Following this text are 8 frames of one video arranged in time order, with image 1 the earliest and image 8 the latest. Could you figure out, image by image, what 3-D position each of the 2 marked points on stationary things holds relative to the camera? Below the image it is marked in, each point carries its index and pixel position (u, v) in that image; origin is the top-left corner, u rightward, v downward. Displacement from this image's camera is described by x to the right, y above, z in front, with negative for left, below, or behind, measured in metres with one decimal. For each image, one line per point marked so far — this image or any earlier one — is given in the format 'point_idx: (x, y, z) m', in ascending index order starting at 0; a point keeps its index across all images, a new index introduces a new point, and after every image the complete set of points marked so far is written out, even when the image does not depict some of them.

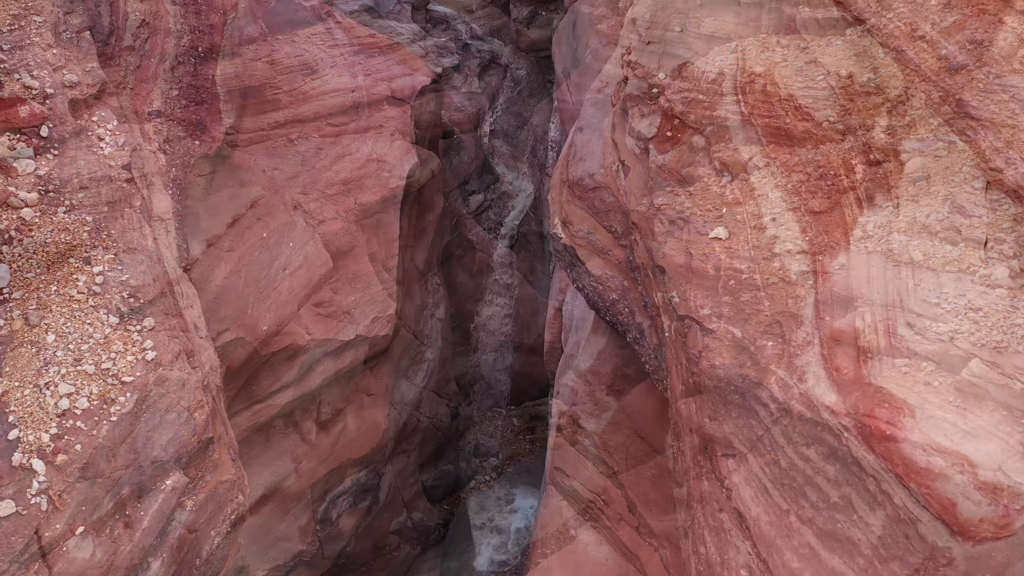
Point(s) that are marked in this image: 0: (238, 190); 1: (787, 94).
0: (-1.1, +0.4, +3.8) m
1: (+0.8, +0.6, +2.7) m
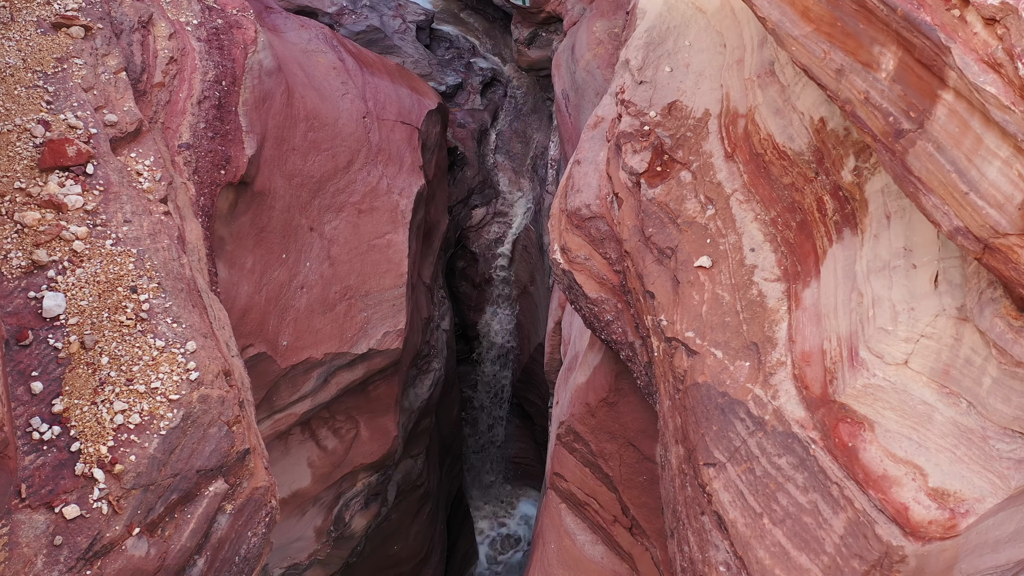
0: (-1.1, +0.3, +4.1) m
1: (+0.8, +0.5, +3.0) m
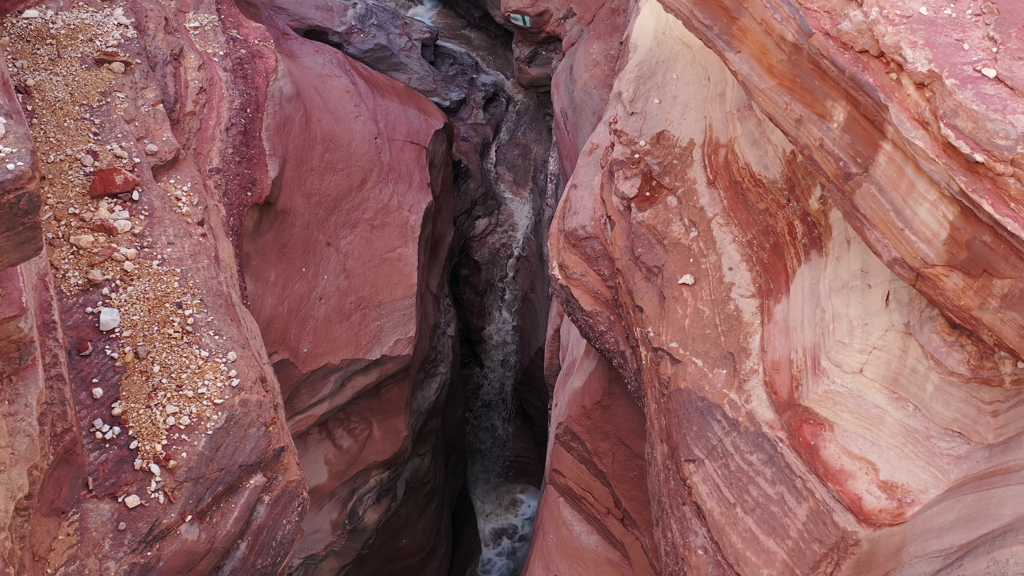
0: (-1.1, +0.3, +4.5) m
1: (+0.8, +0.4, +3.3) m
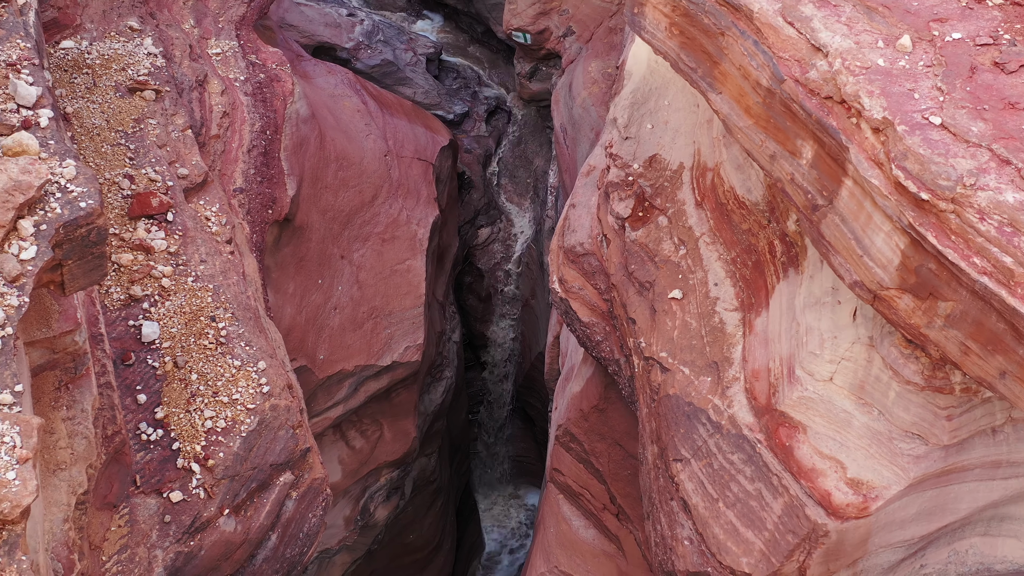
0: (-1.1, +0.2, +4.8) m
1: (+0.8, +0.4, +3.6) m
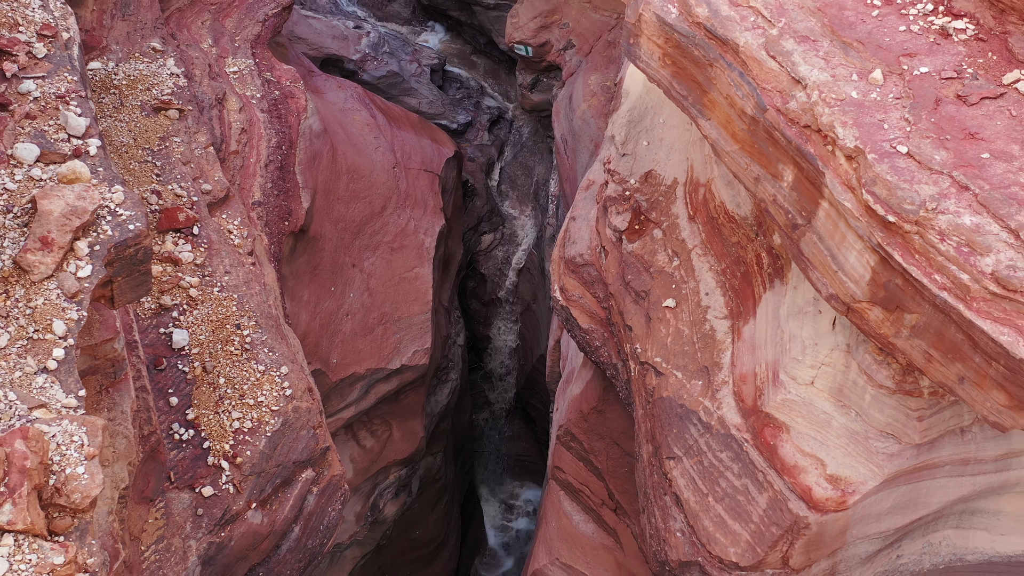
0: (-1.1, +0.2, +5.0) m
1: (+0.8, +0.3, +3.9) m
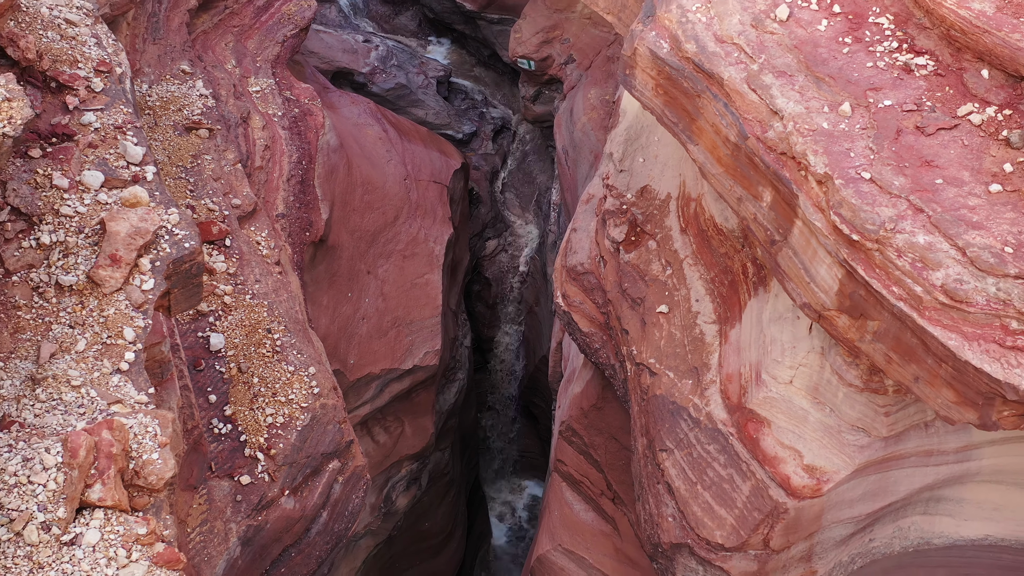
0: (-1.0, +0.1, +5.4) m
1: (+0.9, +0.3, +4.2) m
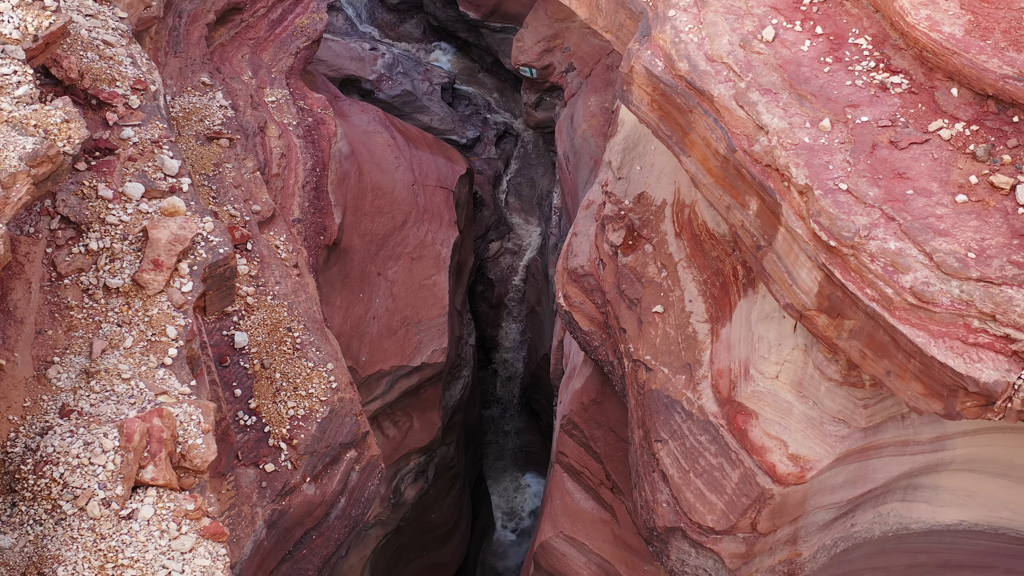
0: (-1.0, +0.1, +5.7) m
1: (+0.9, +0.3, +4.5) m
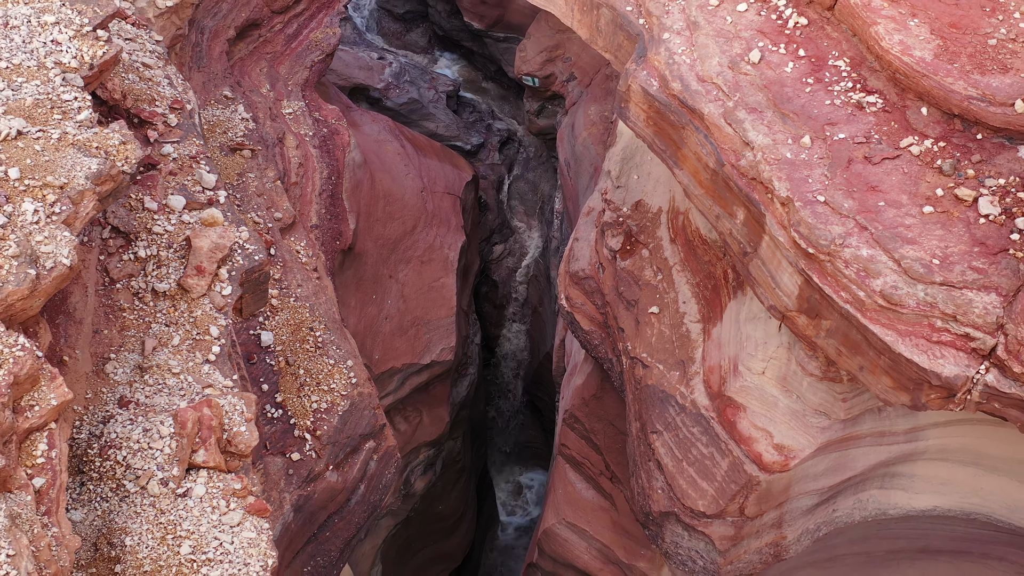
0: (-1.0, +0.1, +6.0) m
1: (+0.9, +0.3, +4.8) m
